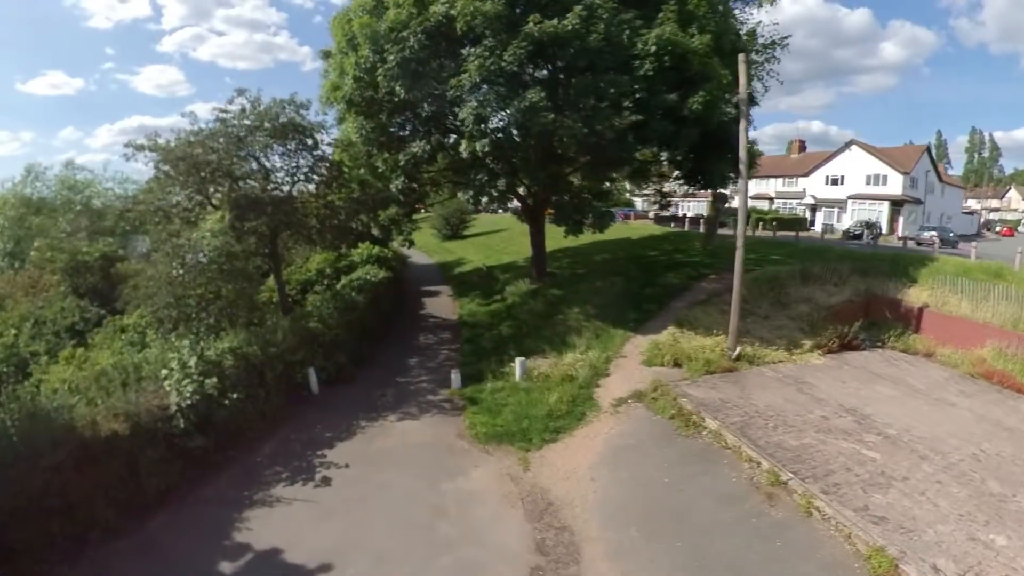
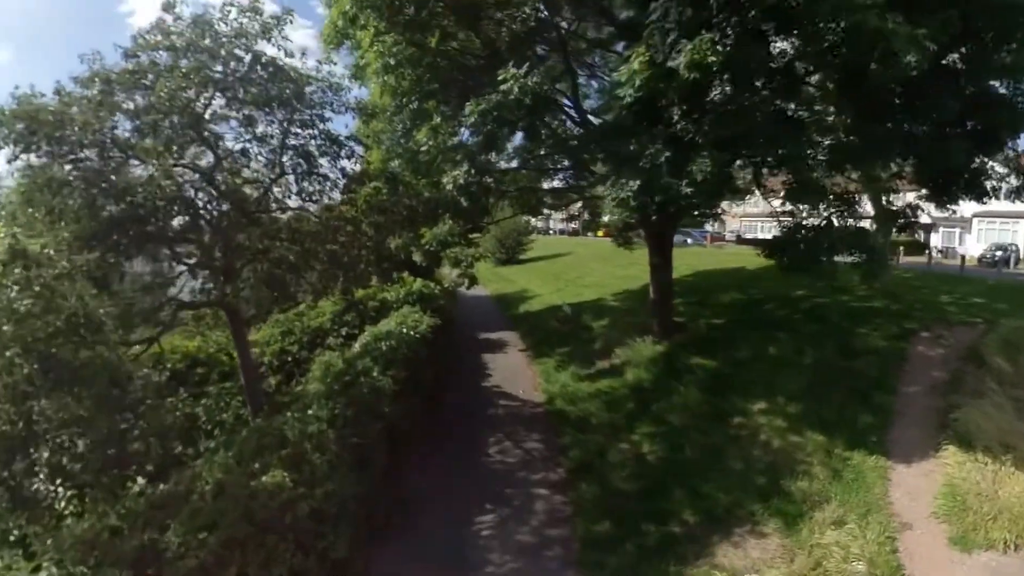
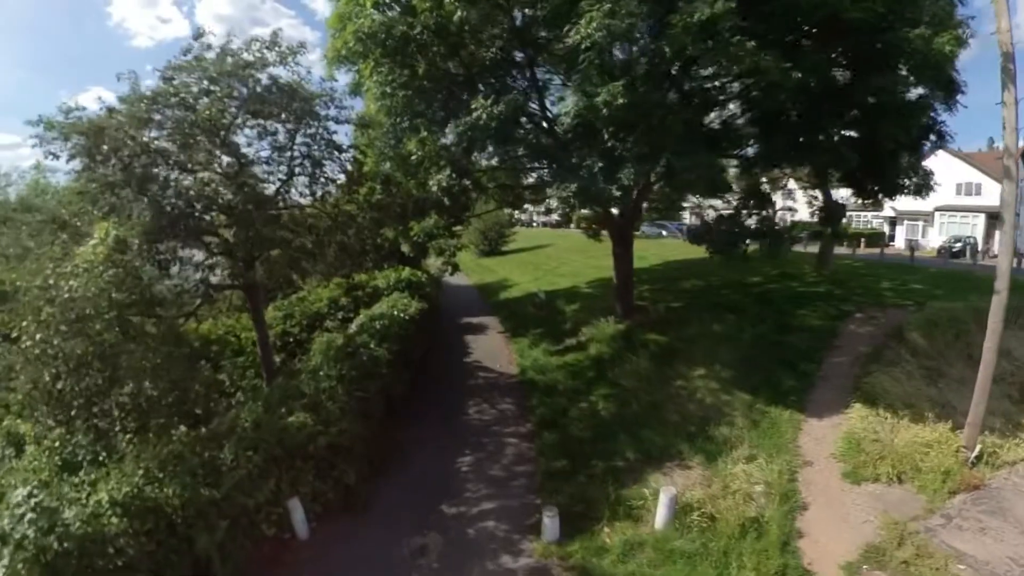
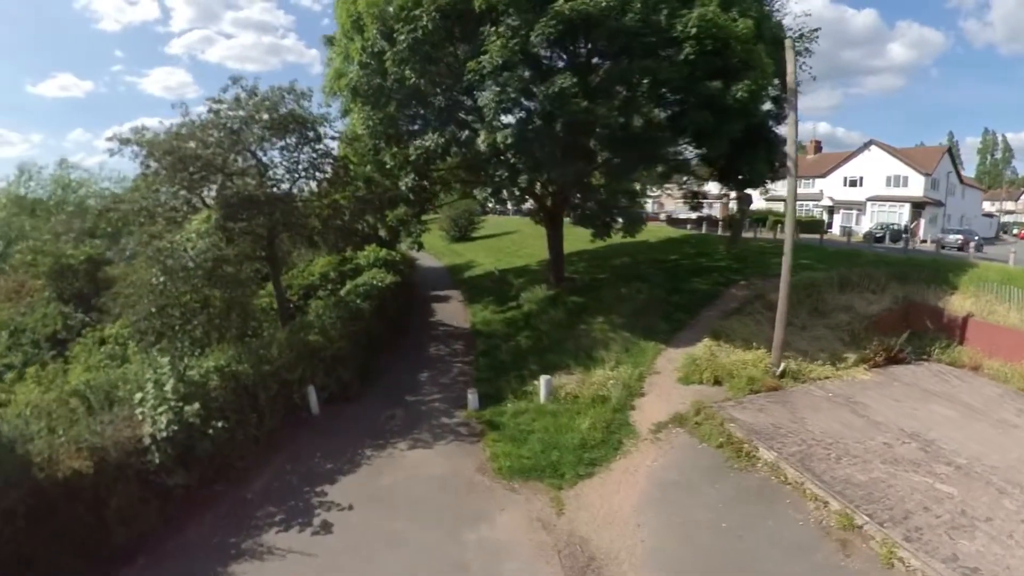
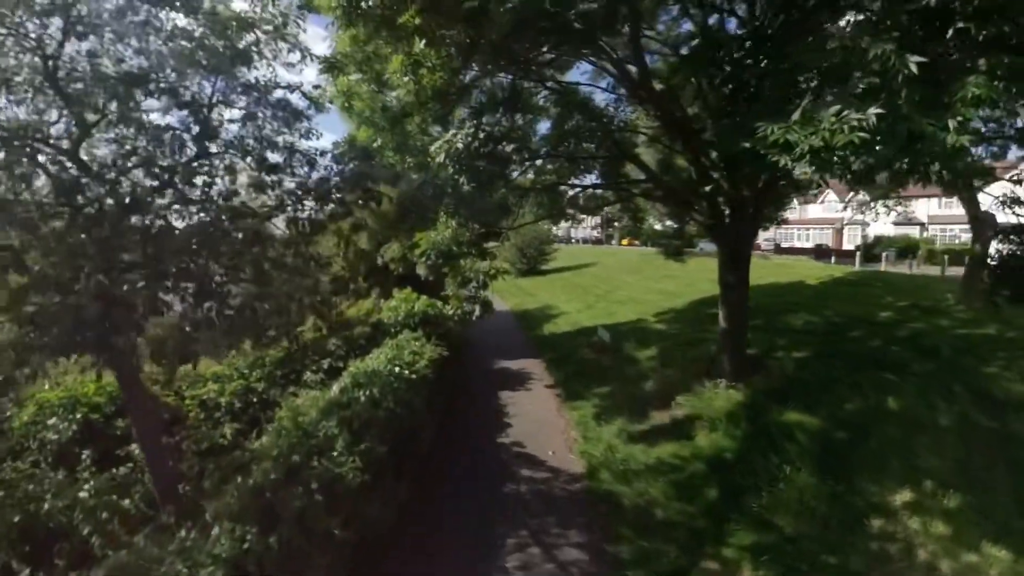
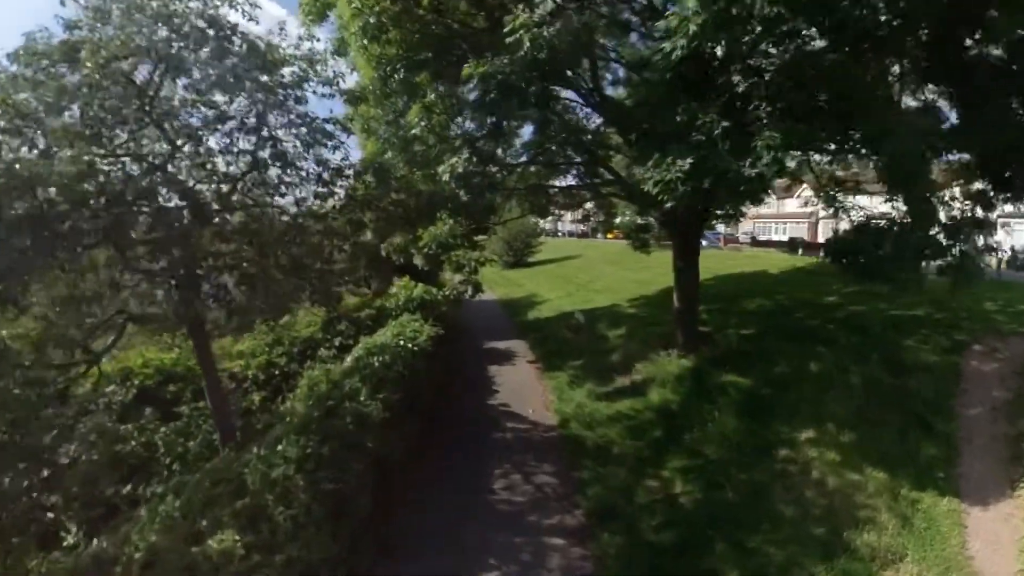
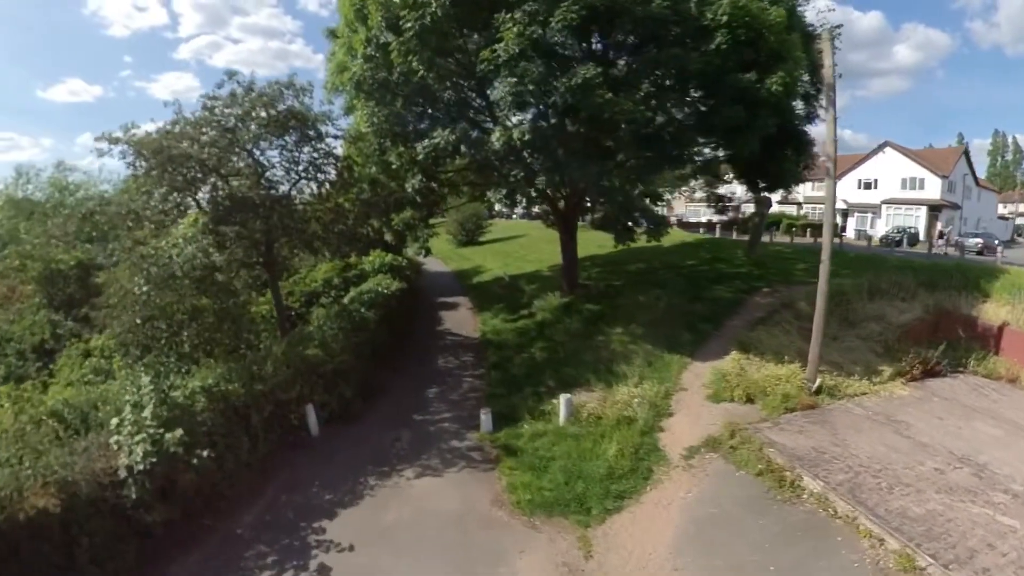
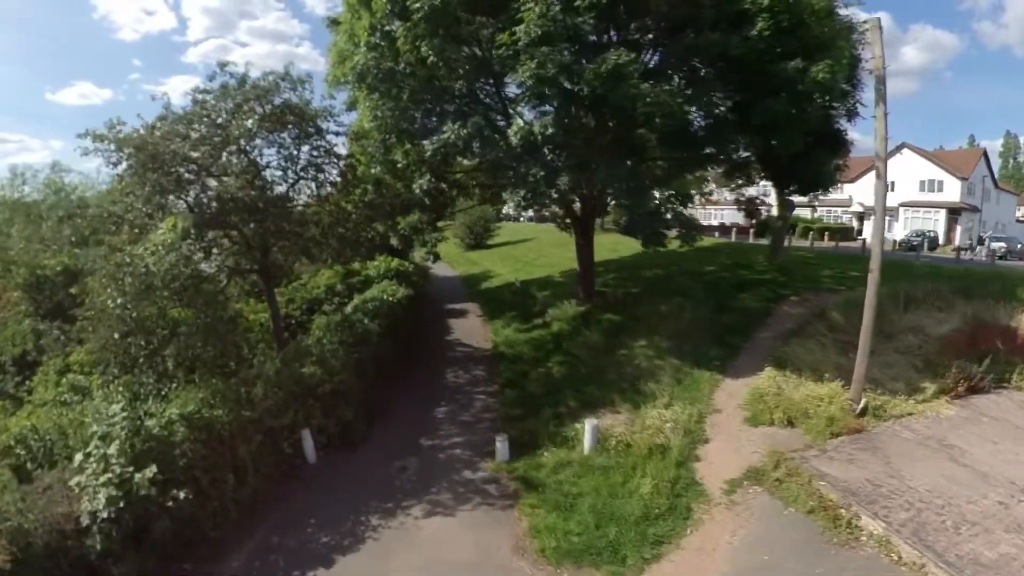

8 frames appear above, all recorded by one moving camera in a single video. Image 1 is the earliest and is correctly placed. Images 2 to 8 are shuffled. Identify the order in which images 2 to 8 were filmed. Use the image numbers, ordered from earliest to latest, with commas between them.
4, 7, 8, 3, 2, 6, 5
